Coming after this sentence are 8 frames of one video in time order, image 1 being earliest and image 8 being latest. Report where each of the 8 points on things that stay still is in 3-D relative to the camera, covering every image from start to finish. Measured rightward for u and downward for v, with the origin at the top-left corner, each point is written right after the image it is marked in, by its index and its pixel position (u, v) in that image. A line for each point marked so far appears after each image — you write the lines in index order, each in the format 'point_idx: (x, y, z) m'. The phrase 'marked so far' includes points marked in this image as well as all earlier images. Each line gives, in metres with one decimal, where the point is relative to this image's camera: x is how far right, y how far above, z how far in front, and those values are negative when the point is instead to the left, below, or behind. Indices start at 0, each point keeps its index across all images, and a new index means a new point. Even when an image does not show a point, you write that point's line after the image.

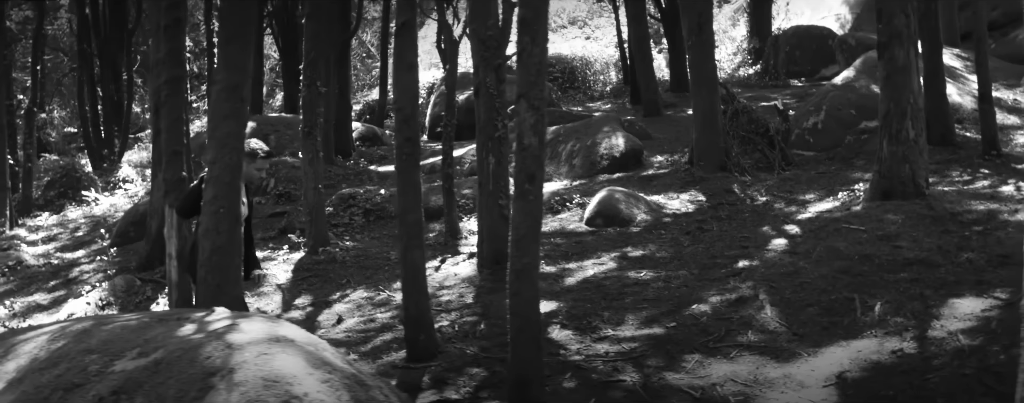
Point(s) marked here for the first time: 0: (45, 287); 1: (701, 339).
0: (-5.6, -1.0, +11.3) m
1: (+1.6, -1.2, +8.1) m
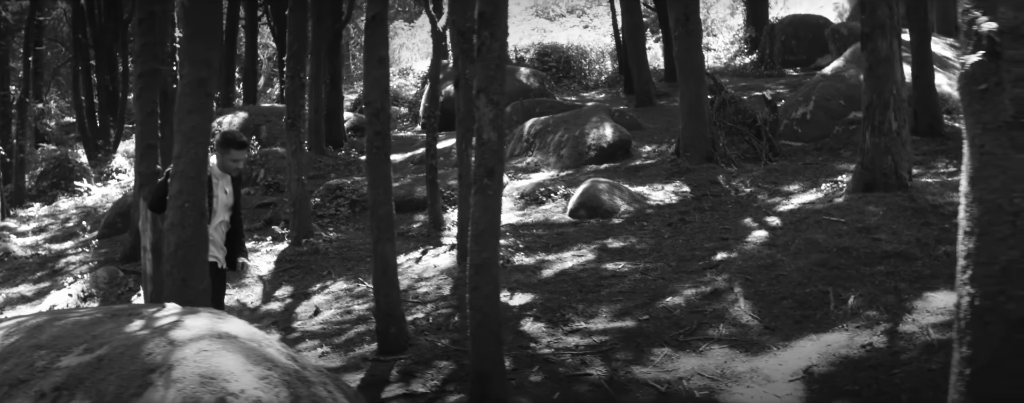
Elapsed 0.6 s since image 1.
0: (-5.8, -0.9, +11.3) m
1: (+1.4, -1.1, +8.1) m
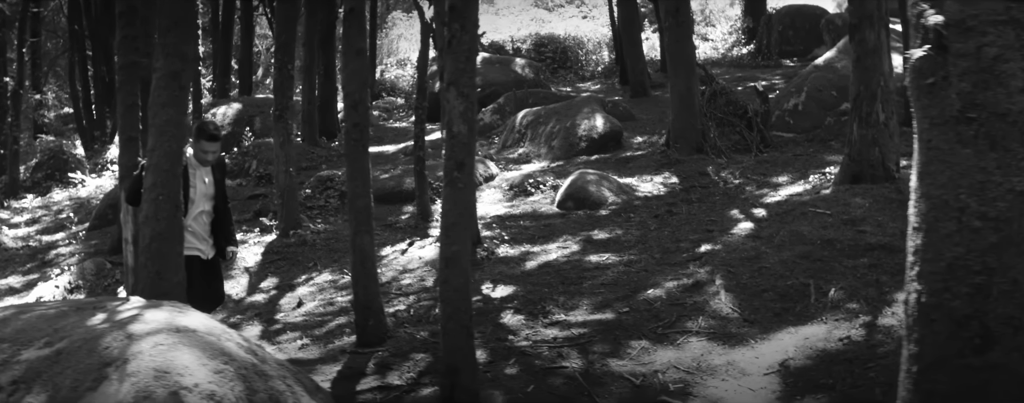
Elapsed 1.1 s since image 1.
0: (-6.0, -0.8, +11.4) m
1: (+1.2, -1.1, +8.1) m
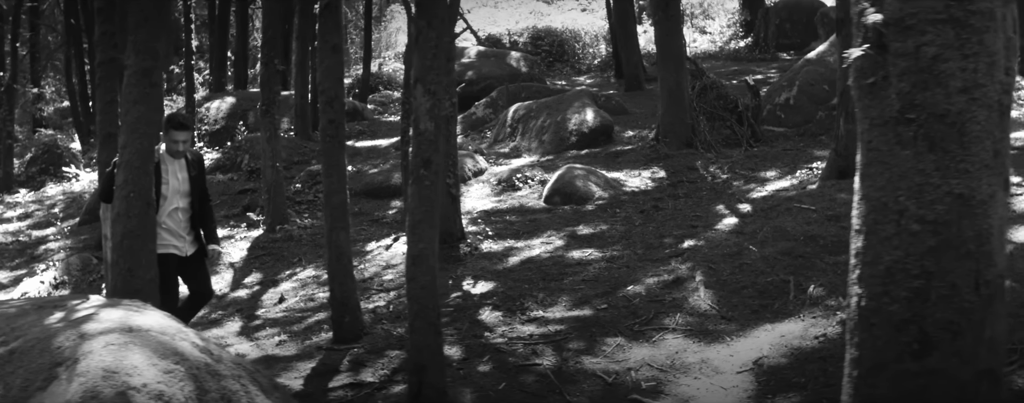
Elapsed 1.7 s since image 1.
0: (-6.2, -0.8, +11.4) m
1: (+1.0, -1.0, +8.1) m
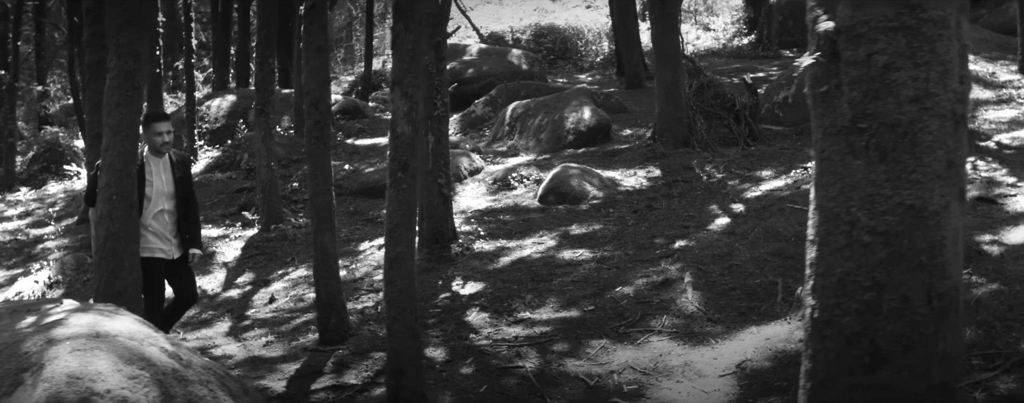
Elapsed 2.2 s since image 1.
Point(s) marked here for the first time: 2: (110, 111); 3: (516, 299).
0: (-6.2, -0.8, +11.5) m
1: (+0.9, -1.1, +8.1) m
2: (-3.0, +0.7, +6.9) m
3: (0.0, -0.9, +8.8) m
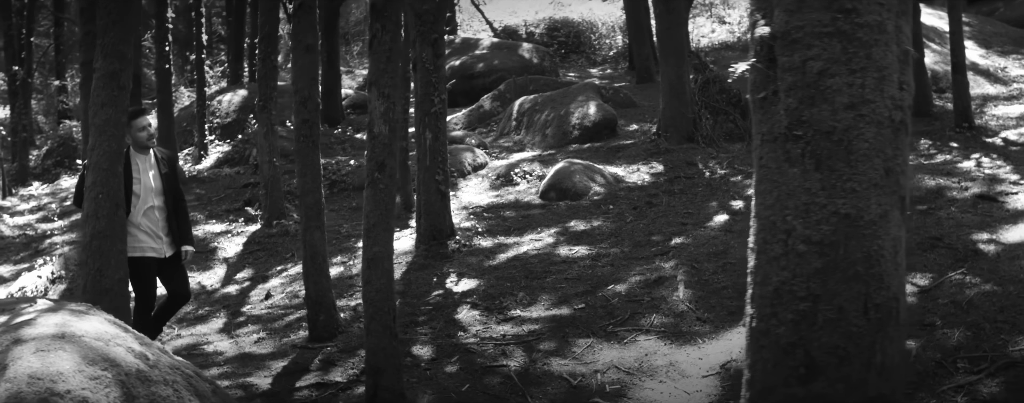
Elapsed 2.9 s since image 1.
0: (-6.2, -0.7, +11.7) m
1: (+0.8, -1.0, +8.0) m
2: (-3.1, +0.7, +6.9) m
3: (0.0, -0.9, +8.8) m
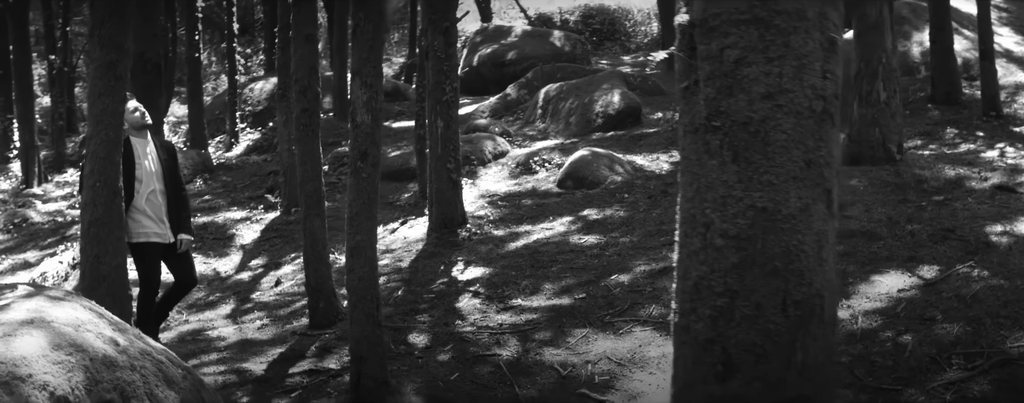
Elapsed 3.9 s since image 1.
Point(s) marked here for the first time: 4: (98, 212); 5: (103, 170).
0: (-6.0, -0.5, +12.0) m
1: (+0.8, -1.0, +7.9) m
2: (-3.2, +0.8, +7.1) m
3: (0.0, -0.8, +8.8) m
4: (-3.1, -0.1, +7.0) m
5: (-3.1, +0.2, +7.0) m
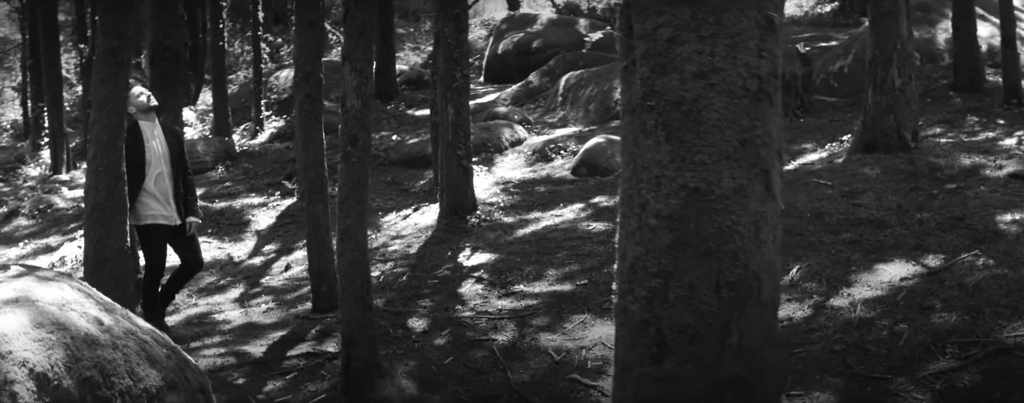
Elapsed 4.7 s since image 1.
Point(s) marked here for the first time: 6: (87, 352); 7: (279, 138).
0: (-5.8, -0.4, +12.3) m
1: (+0.8, -0.8, +7.9) m
2: (-3.2, +0.9, +7.2) m
3: (0.0, -0.7, +8.8) m
4: (-3.2, 0.0, +7.2) m
5: (-3.1, +0.4, +7.2) m
6: (-2.2, -0.8, +4.8) m
7: (-3.9, +1.1, +15.8) m
